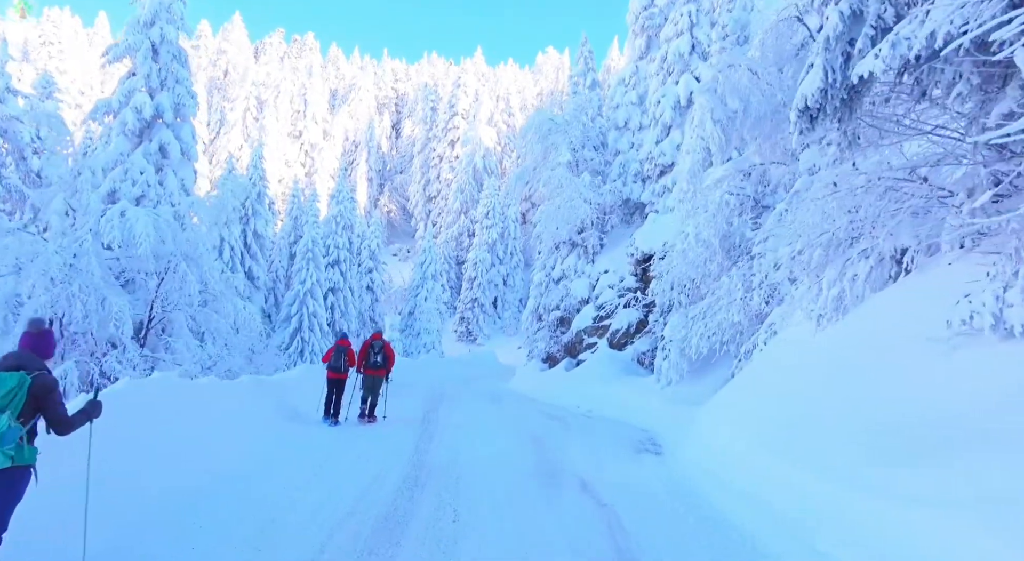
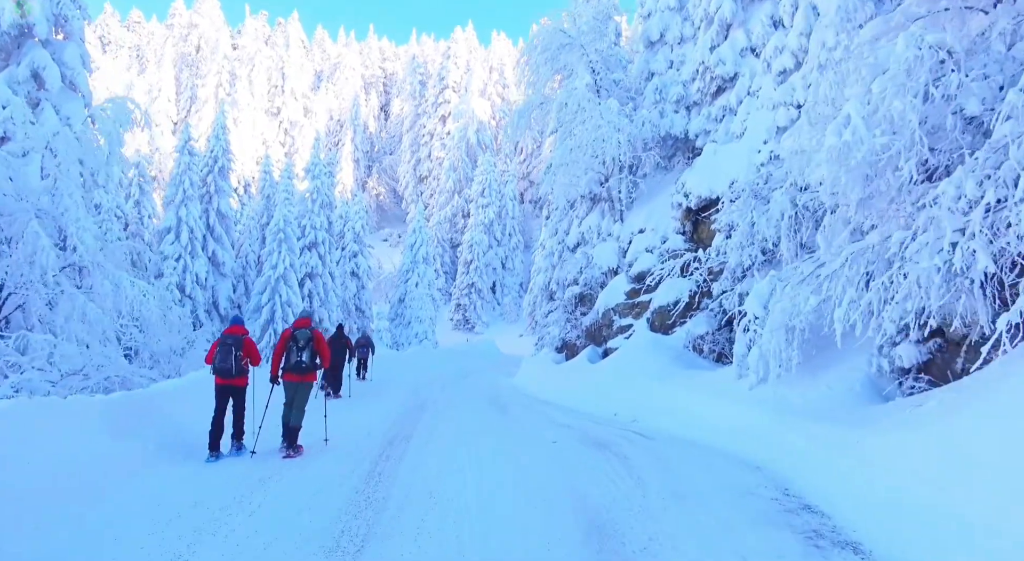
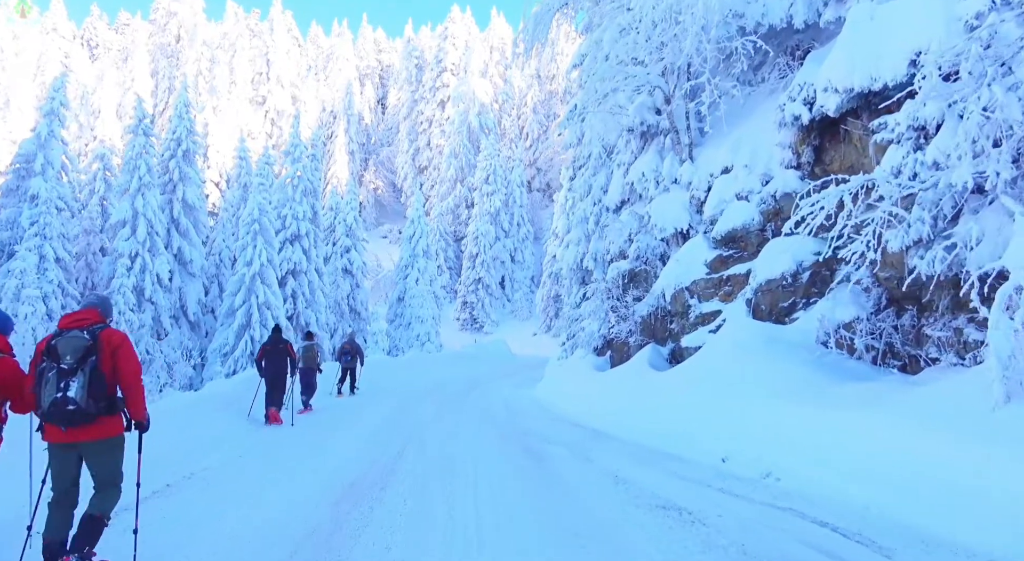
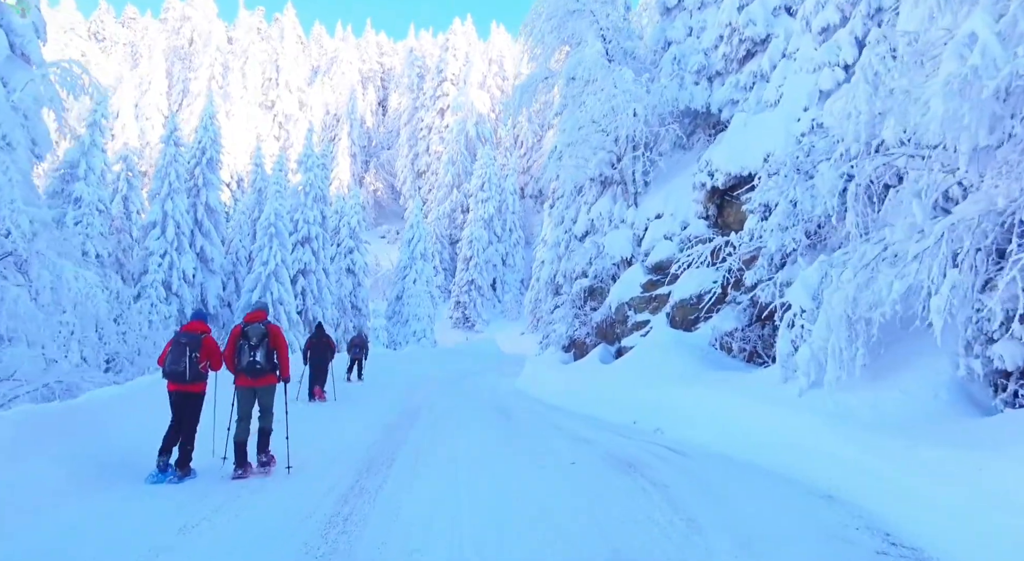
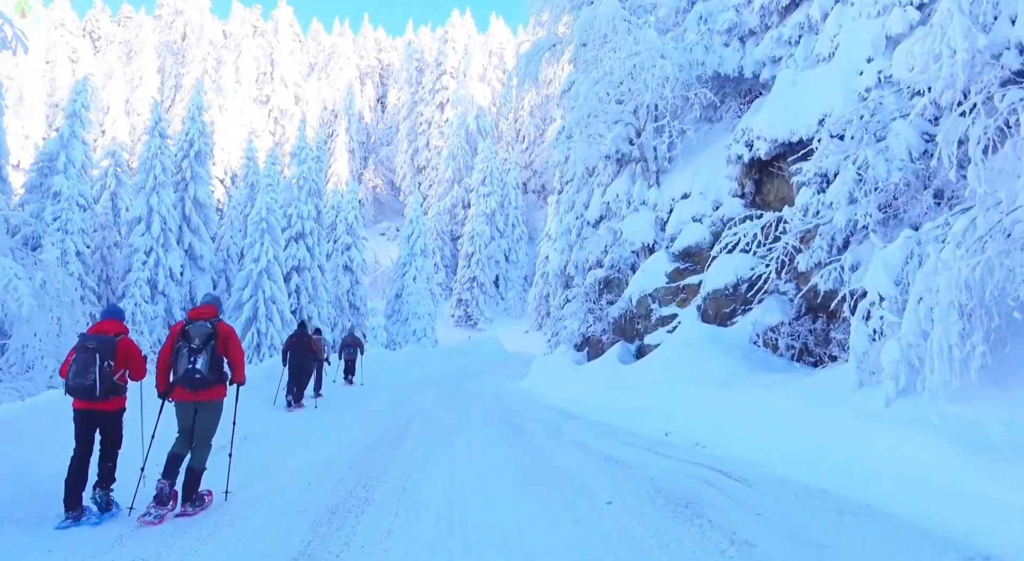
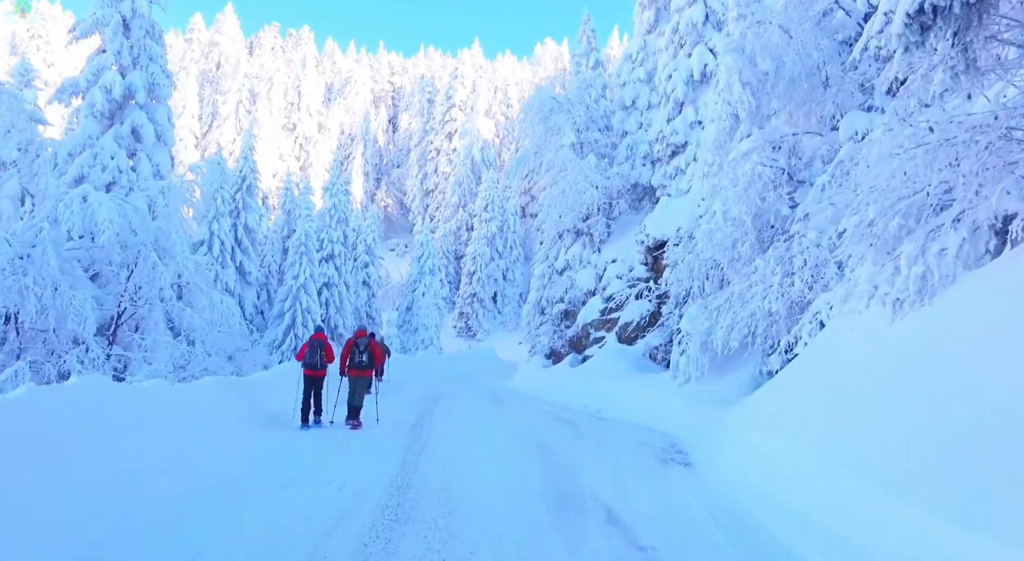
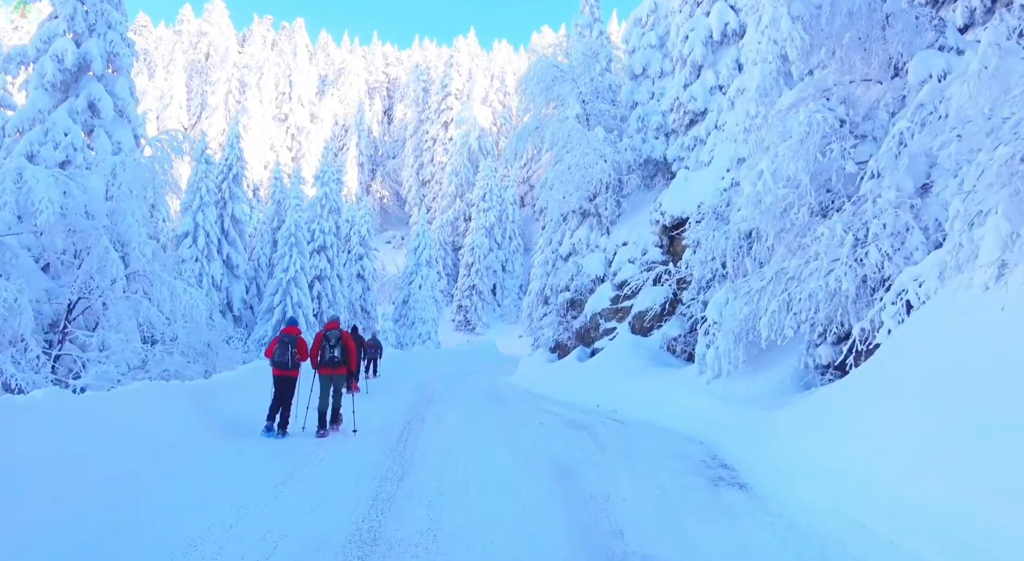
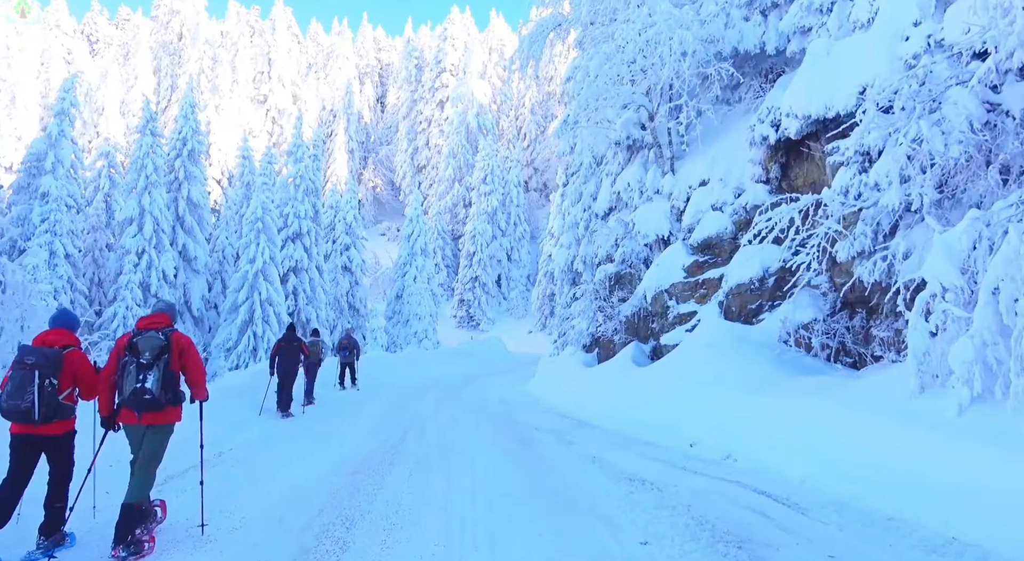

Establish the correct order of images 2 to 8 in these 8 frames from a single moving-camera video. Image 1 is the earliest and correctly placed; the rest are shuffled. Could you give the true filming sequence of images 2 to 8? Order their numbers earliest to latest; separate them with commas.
6, 7, 2, 4, 5, 8, 3
